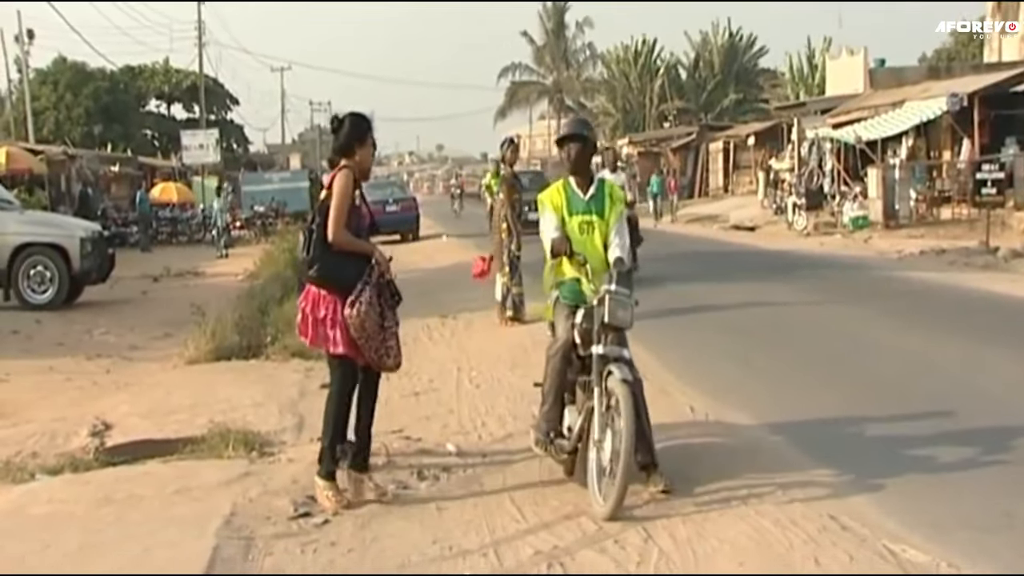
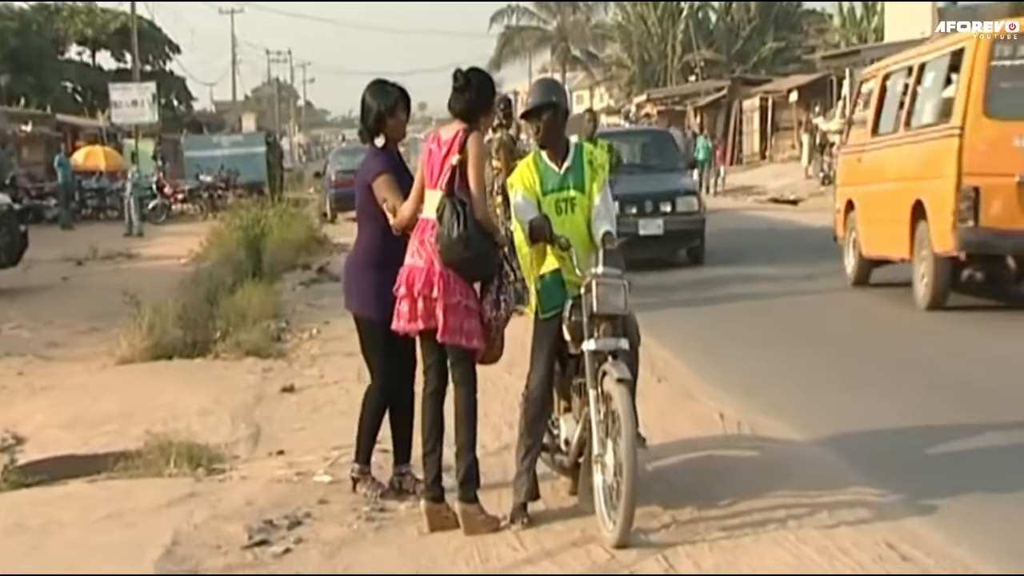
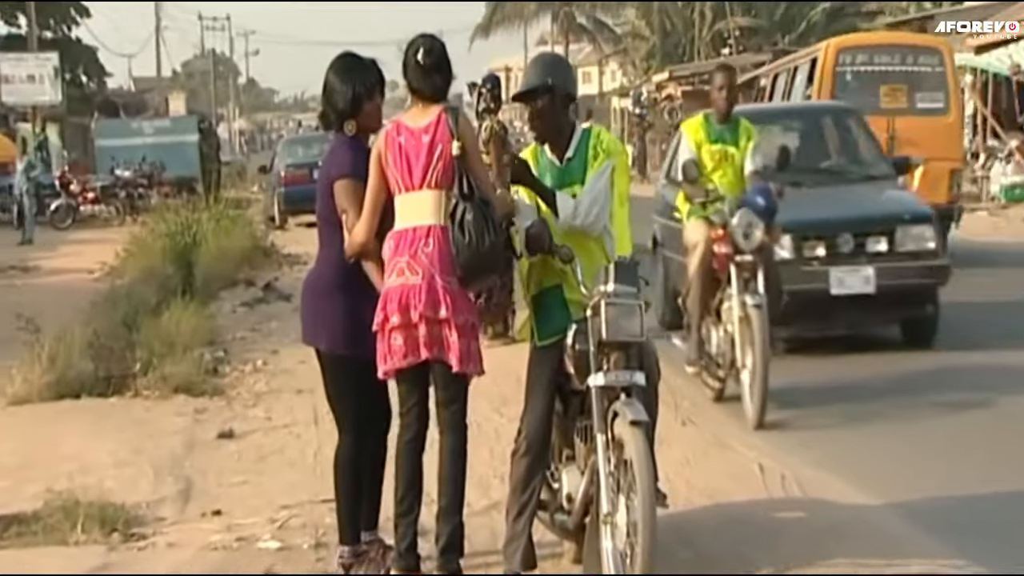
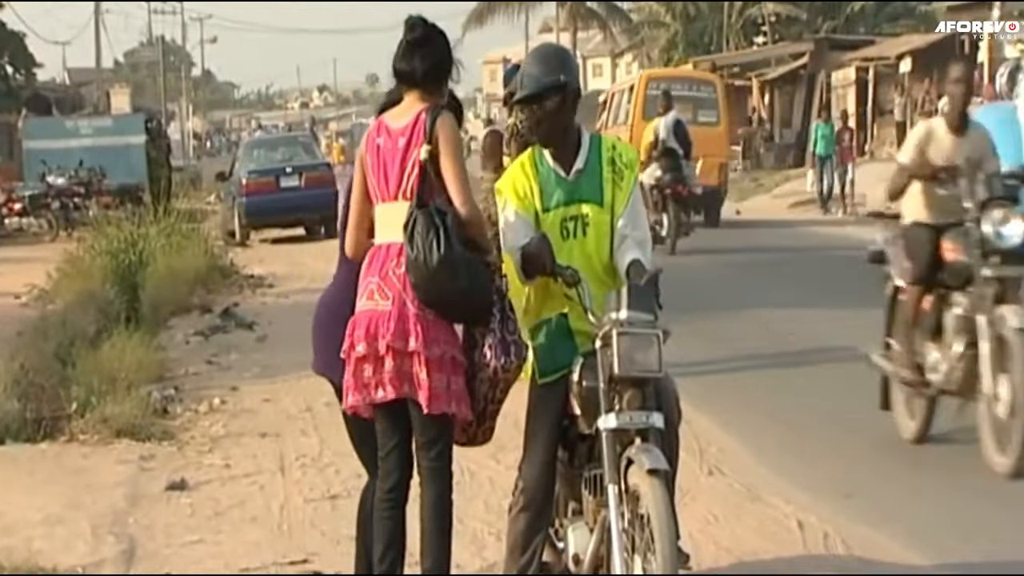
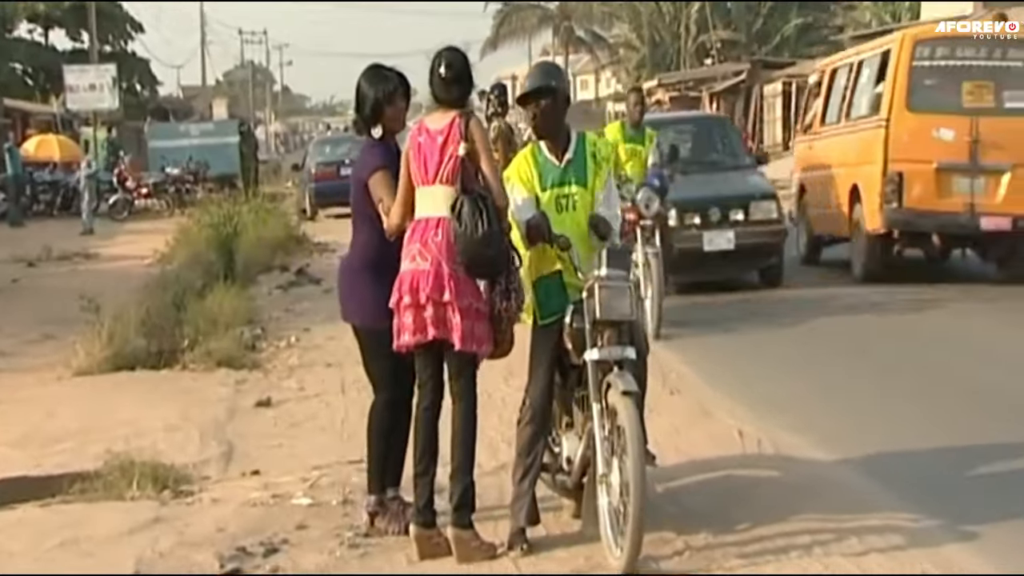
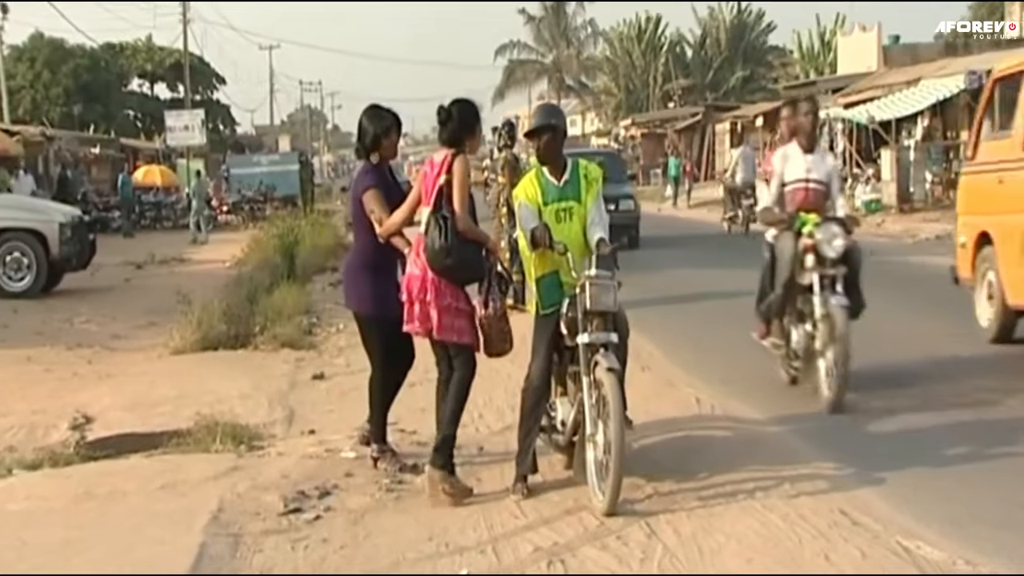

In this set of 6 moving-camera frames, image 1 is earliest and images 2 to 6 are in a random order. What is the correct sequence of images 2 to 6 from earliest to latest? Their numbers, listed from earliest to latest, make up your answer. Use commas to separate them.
6, 2, 5, 3, 4
